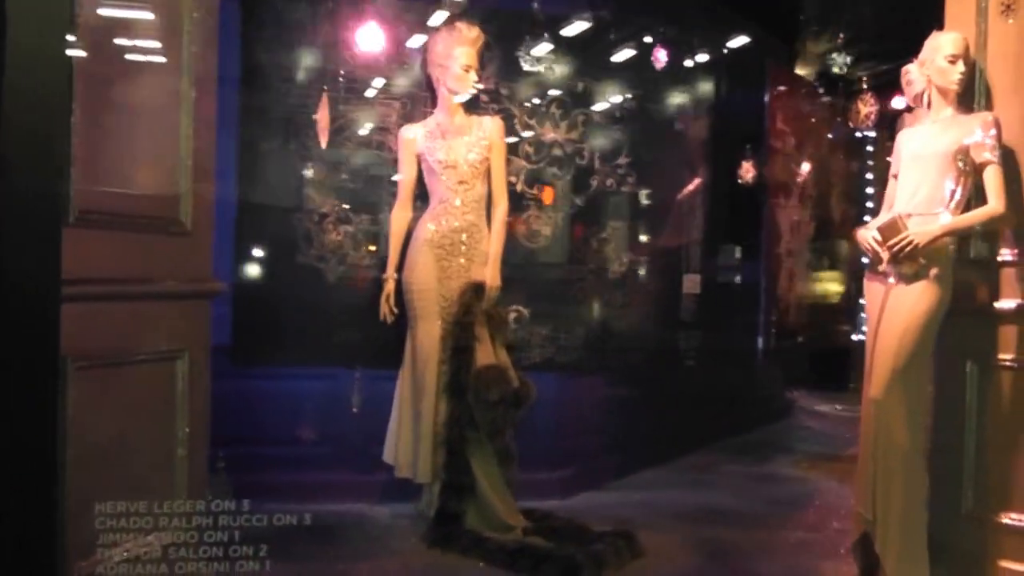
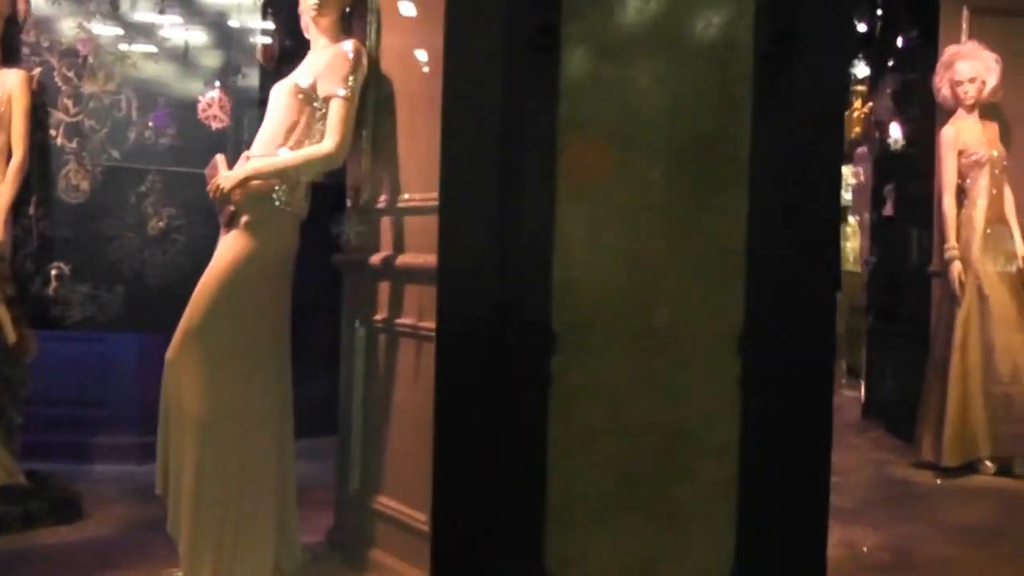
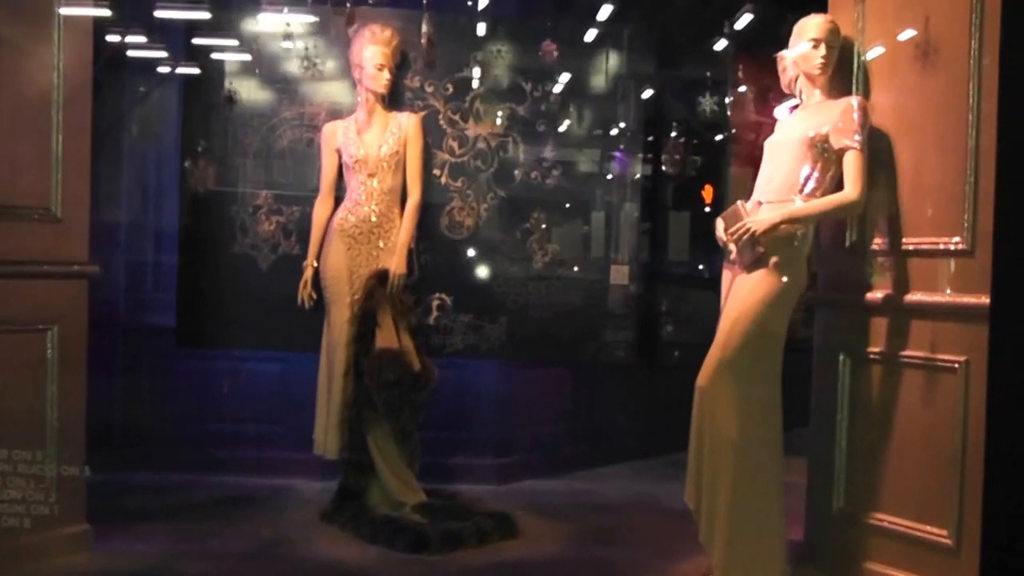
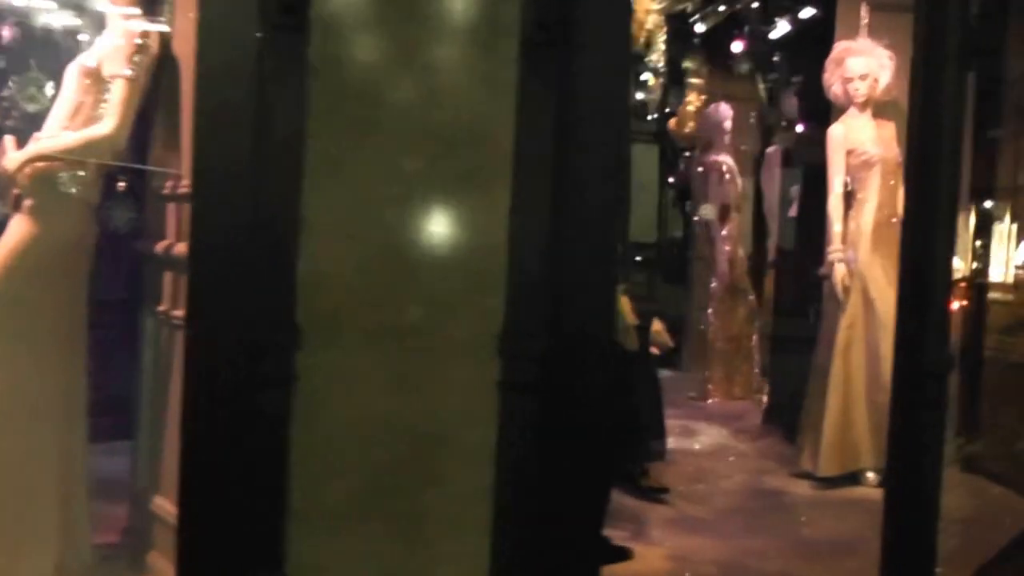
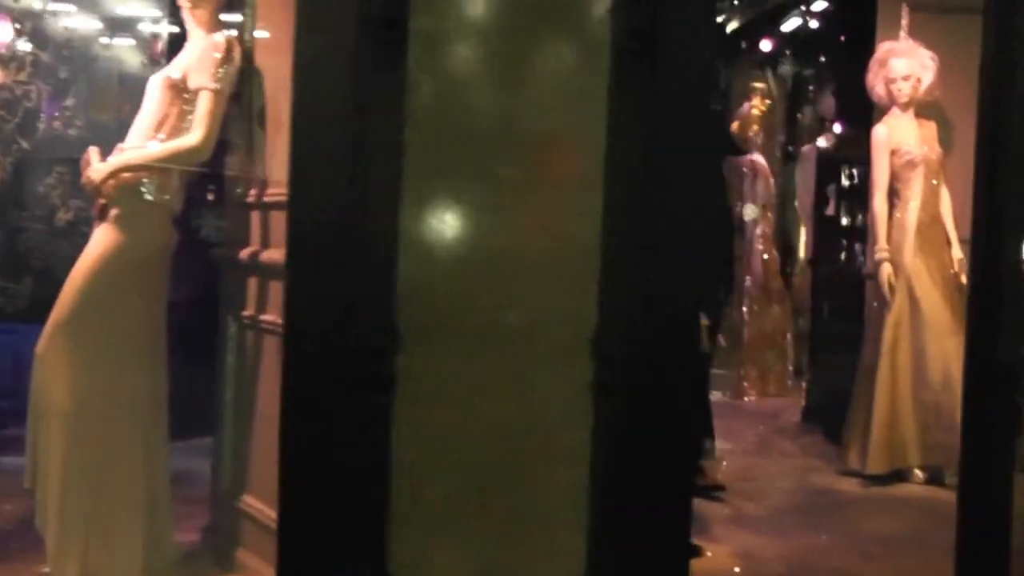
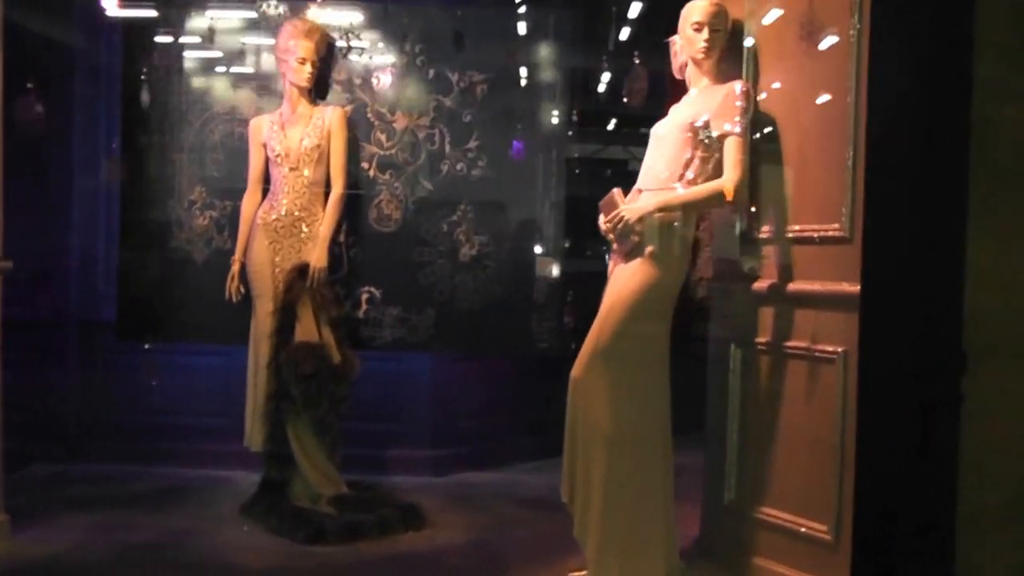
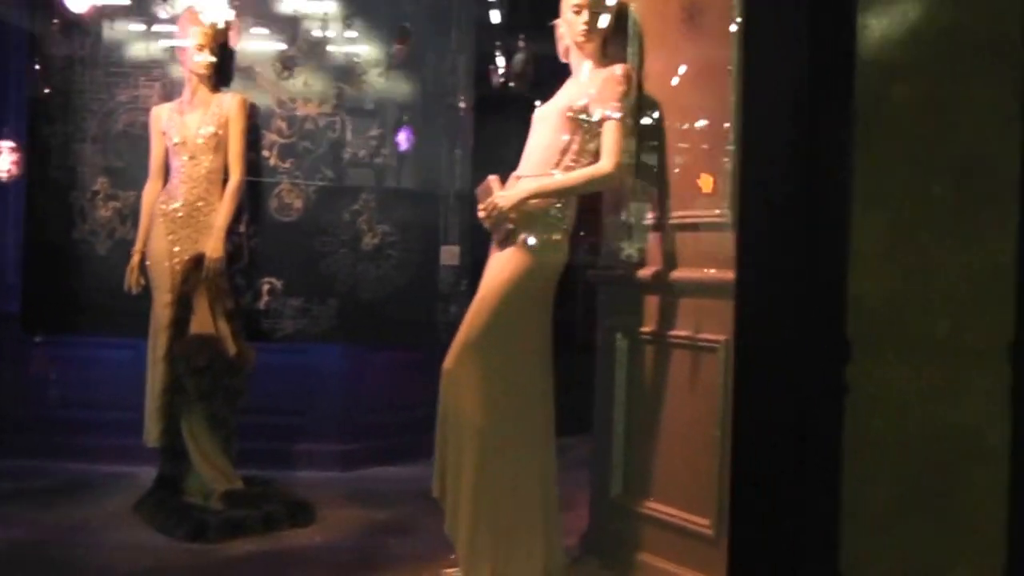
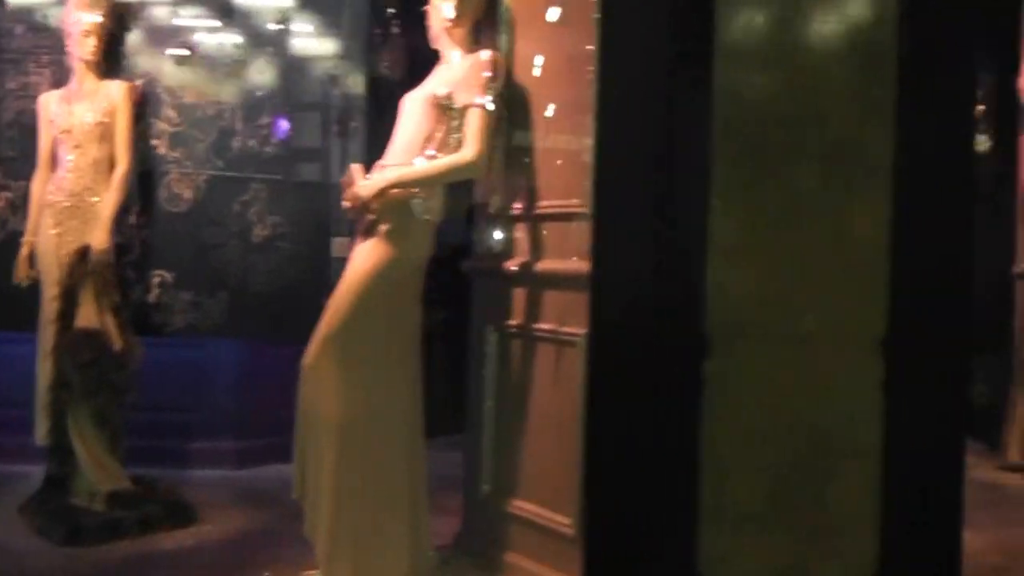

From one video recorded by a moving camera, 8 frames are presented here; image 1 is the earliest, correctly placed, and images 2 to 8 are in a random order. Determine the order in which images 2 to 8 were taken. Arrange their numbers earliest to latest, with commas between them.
3, 6, 7, 8, 2, 5, 4
